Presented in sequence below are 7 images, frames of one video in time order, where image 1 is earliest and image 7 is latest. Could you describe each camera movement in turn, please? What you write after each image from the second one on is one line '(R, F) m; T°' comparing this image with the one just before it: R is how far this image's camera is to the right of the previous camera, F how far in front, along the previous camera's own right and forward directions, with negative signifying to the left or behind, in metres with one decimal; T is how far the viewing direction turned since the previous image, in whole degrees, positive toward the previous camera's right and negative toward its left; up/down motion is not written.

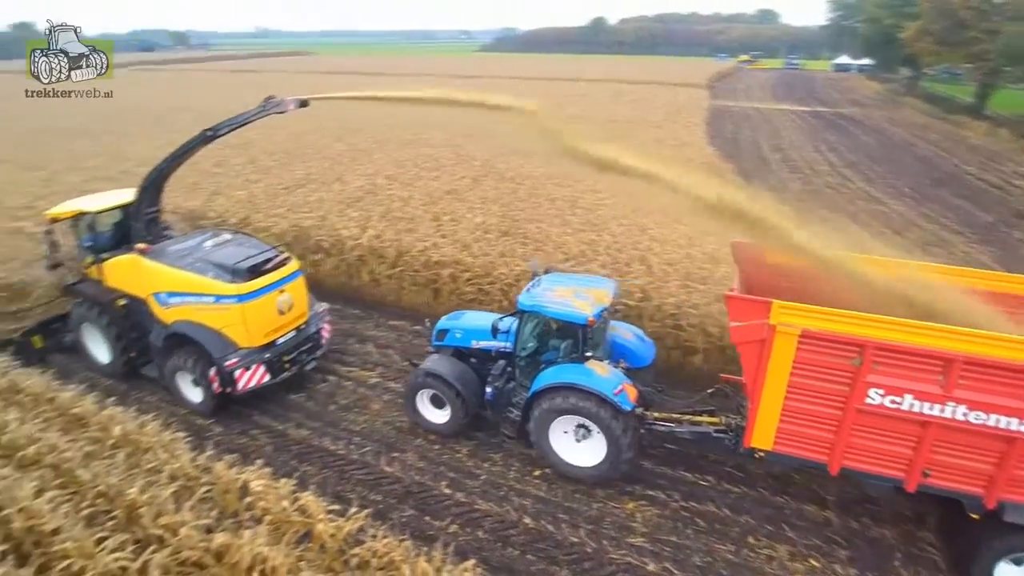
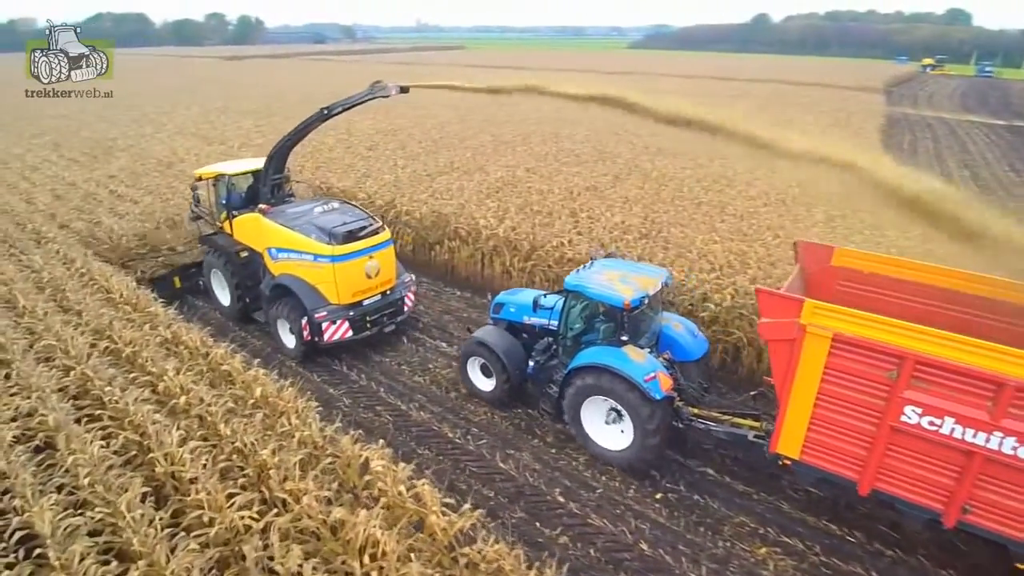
(-0.1, +0.3) m; -12°
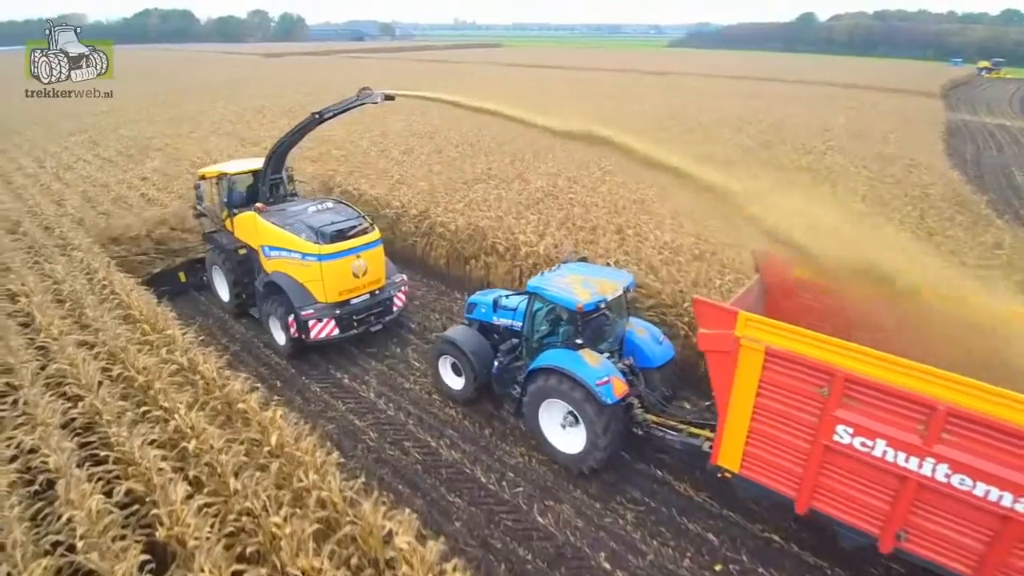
(-0.1, +0.6) m; -3°
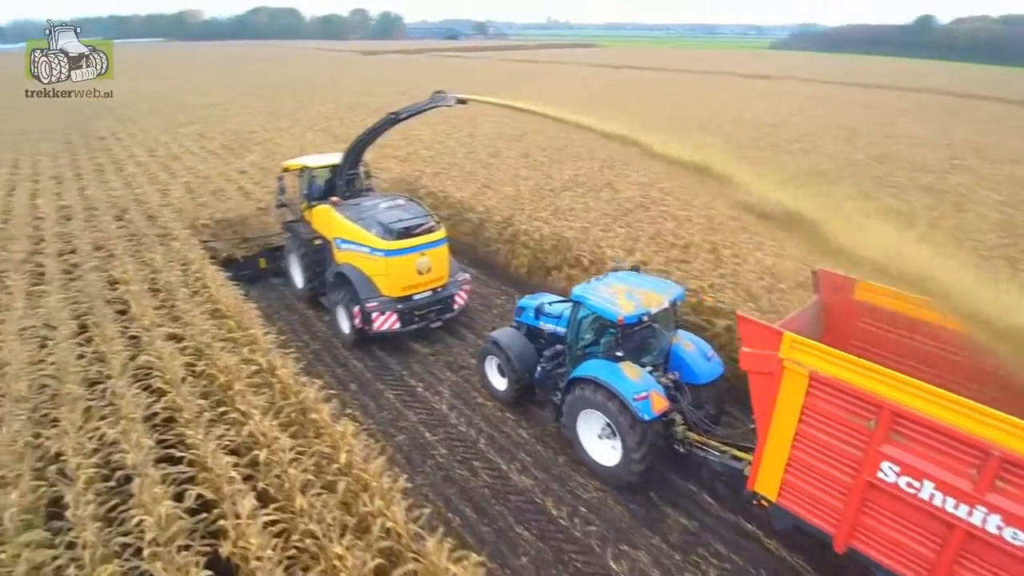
(-0.1, +0.4) m; -7°
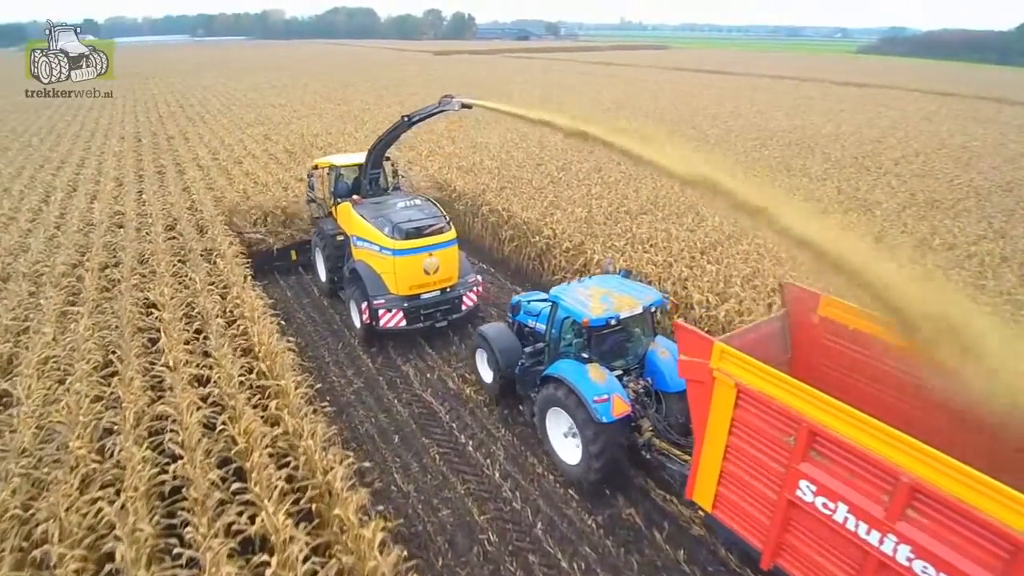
(-0.2, +1.1) m; -6°
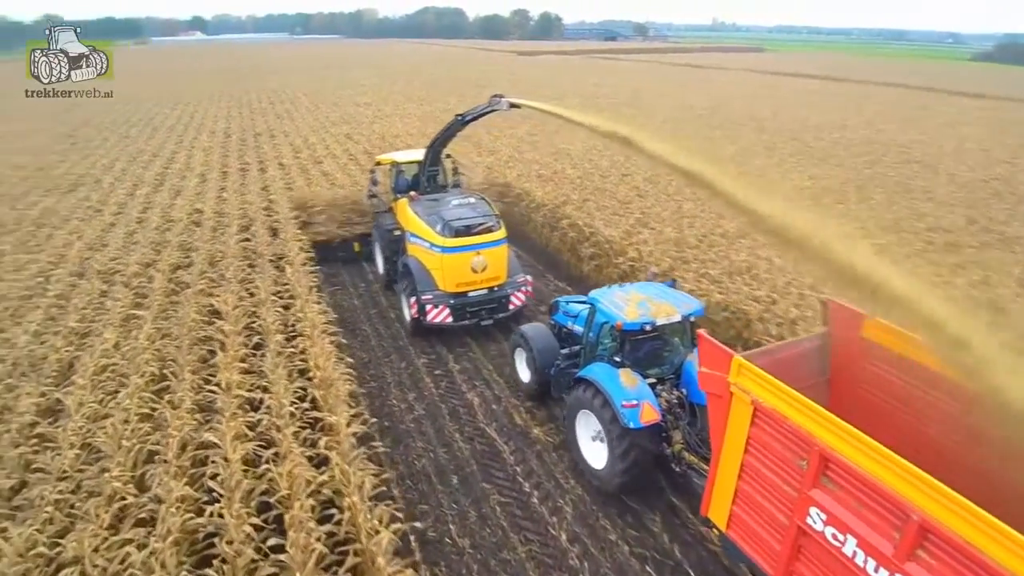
(-0.1, +0.7) m; -7°
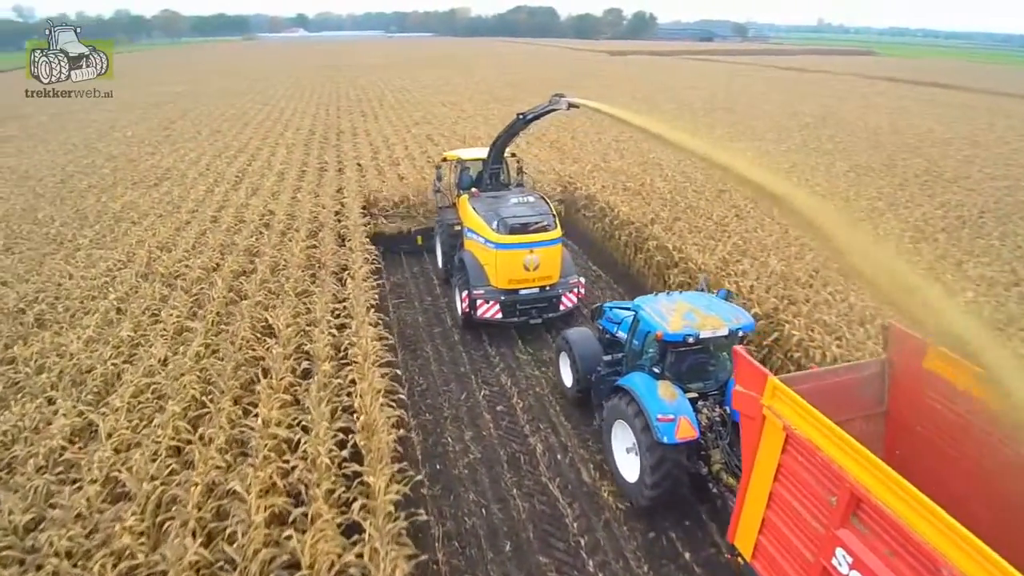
(0.0, +0.8) m; -7°
